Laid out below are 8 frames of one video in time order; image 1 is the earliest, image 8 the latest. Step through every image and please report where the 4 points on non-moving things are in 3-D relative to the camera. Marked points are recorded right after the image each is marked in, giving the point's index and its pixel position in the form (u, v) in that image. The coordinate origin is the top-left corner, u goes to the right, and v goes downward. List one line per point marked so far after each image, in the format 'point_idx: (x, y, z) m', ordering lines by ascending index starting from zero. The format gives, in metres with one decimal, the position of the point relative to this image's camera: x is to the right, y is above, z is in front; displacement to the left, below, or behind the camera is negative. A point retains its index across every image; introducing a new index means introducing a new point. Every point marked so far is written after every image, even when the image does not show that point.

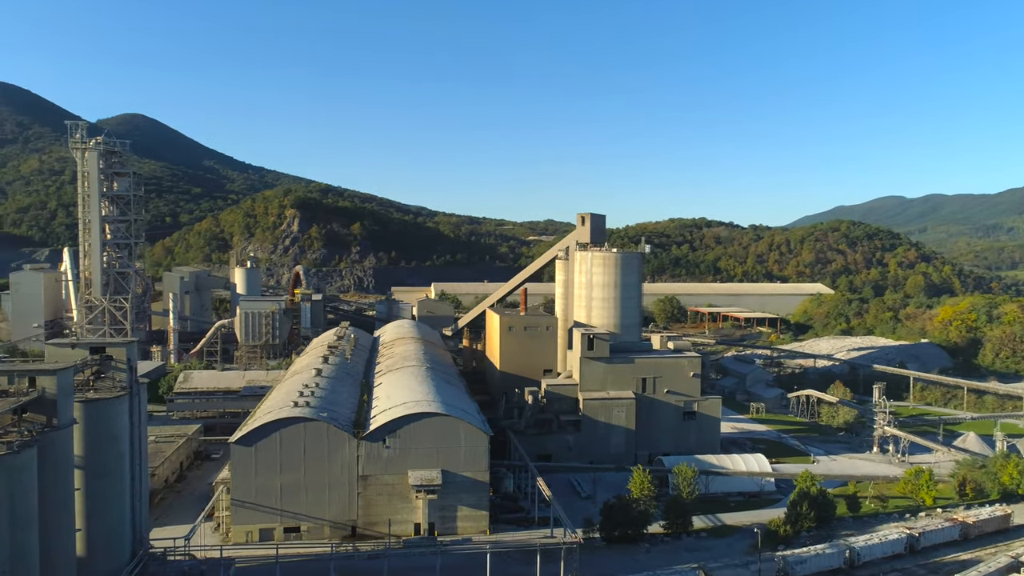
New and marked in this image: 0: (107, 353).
0: (-9.3, -1.5, +17.5) m
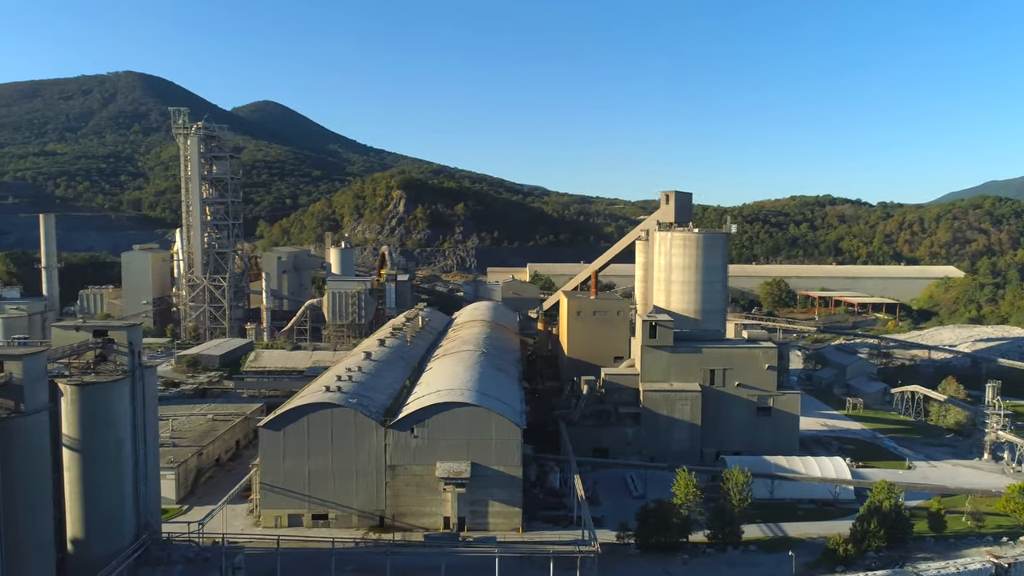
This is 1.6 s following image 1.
0: (-9.2, -1.1, +17.4) m
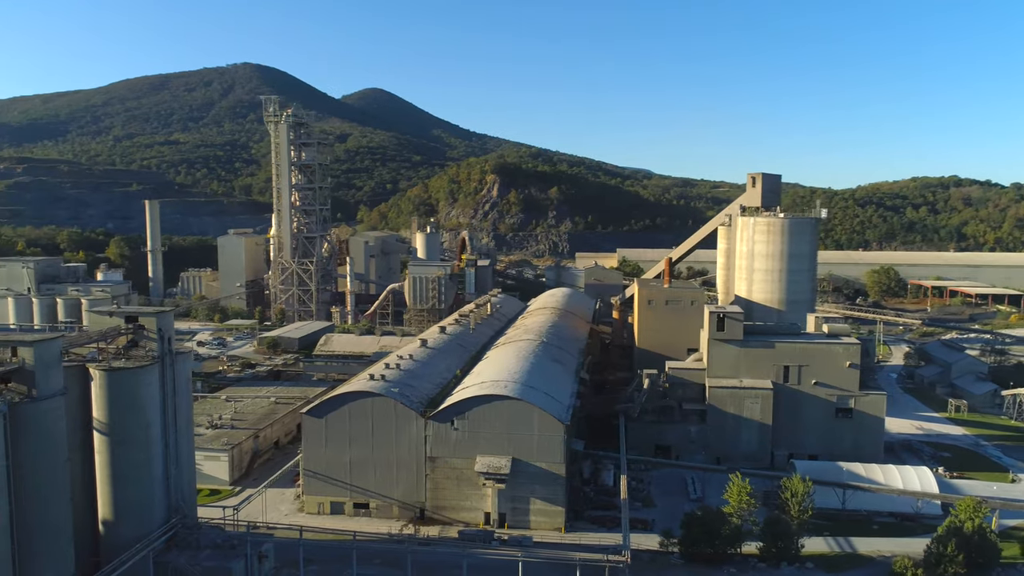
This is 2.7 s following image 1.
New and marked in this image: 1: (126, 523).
0: (-8.6, -0.8, +17.7) m
1: (-8.6, -5.2, +17.0) m
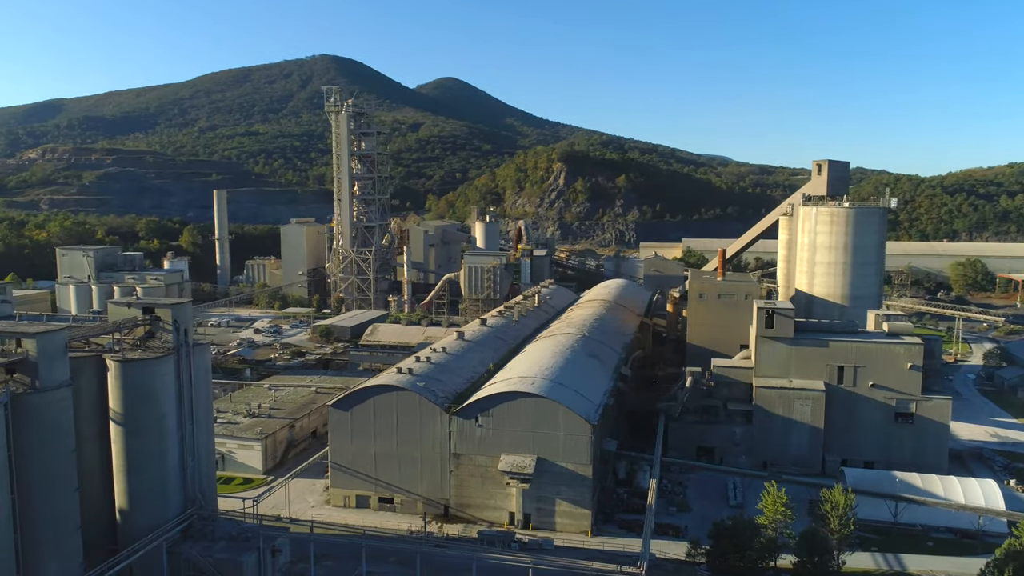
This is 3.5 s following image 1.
0: (-8.2, -0.6, +17.7) m
1: (-8.3, -5.0, +17.2) m
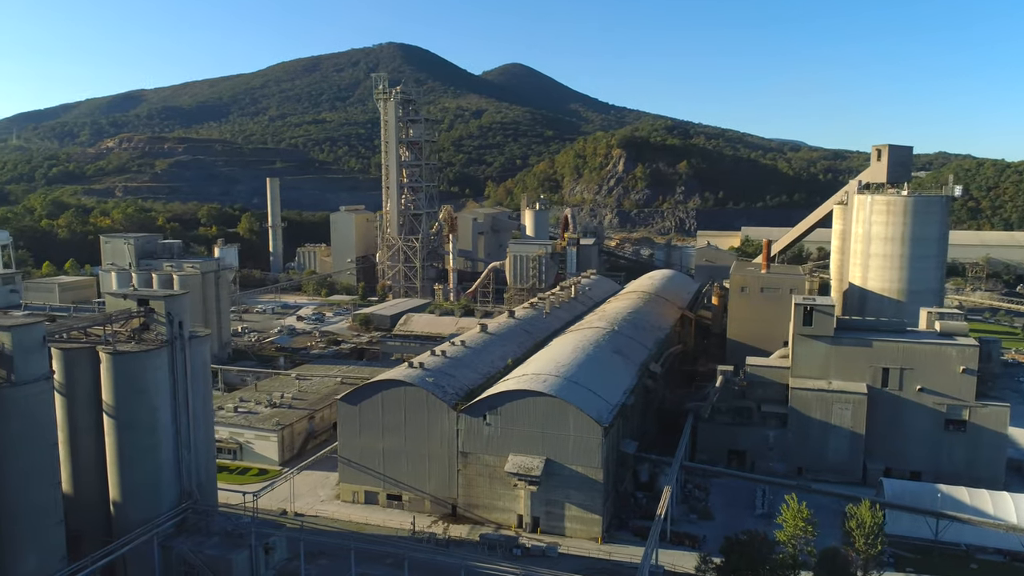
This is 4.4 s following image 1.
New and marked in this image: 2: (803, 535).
0: (-8.3, -0.4, +17.5) m
1: (-8.4, -4.9, +17.1) m
2: (+6.6, -5.6, +17.5) m
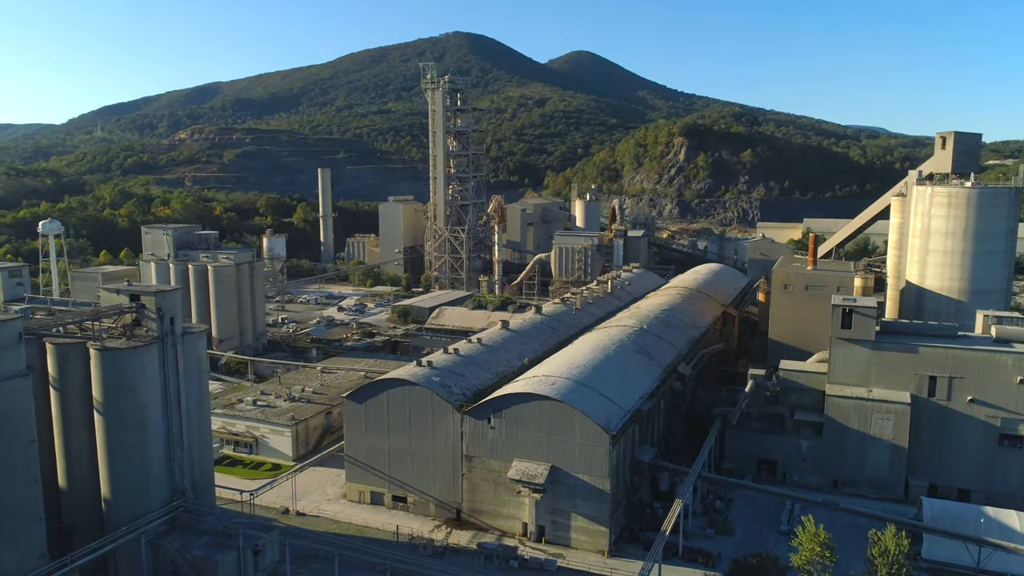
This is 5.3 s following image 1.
0: (-8.3, -0.3, +17.3) m
1: (-8.6, -4.8, +16.9) m
2: (+6.4, -5.7, +16.0) m
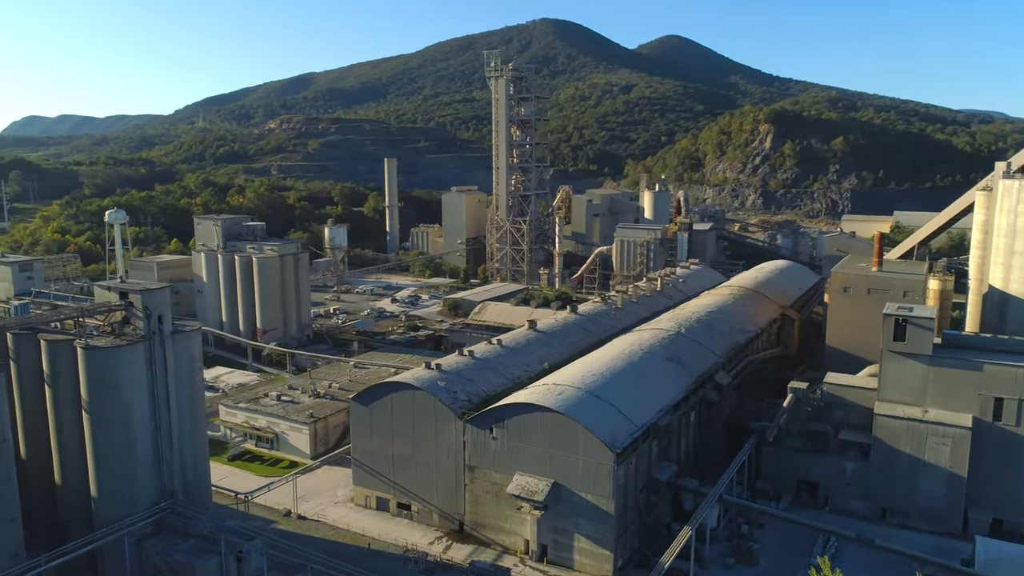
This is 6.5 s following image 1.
0: (-8.5, -0.3, +17.0) m
1: (-8.8, -4.7, +16.8) m
2: (+6.0, -5.9, +14.2) m
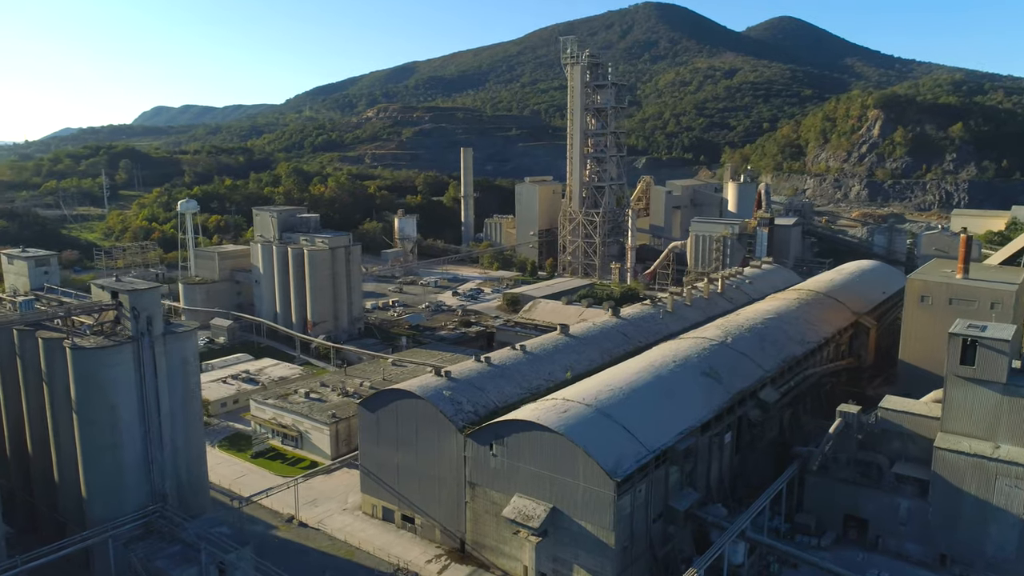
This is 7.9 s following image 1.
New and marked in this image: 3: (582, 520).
0: (-8.5, -0.2, +16.8) m
1: (-9.0, -4.7, +16.6) m
2: (+5.3, -6.3, +12.1) m
3: (+1.5, -4.9, +16.3) m
